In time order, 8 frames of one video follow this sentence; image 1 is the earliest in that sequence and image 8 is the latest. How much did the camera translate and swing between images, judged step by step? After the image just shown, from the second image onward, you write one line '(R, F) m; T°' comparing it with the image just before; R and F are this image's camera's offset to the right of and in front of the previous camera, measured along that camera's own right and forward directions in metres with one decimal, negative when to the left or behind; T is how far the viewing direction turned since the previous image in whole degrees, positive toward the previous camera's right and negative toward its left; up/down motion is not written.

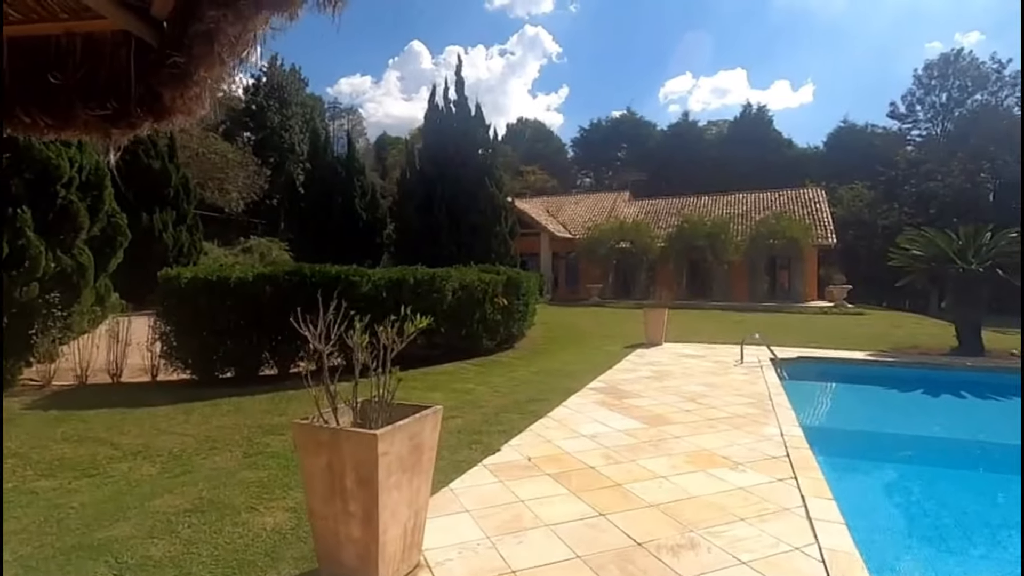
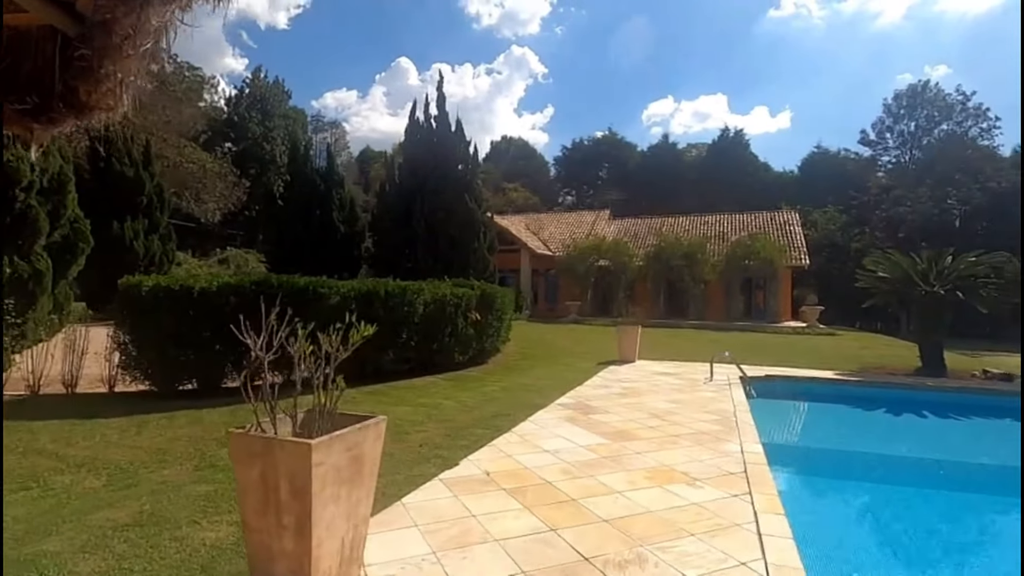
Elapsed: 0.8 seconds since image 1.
(+0.2, 0.0) m; +2°
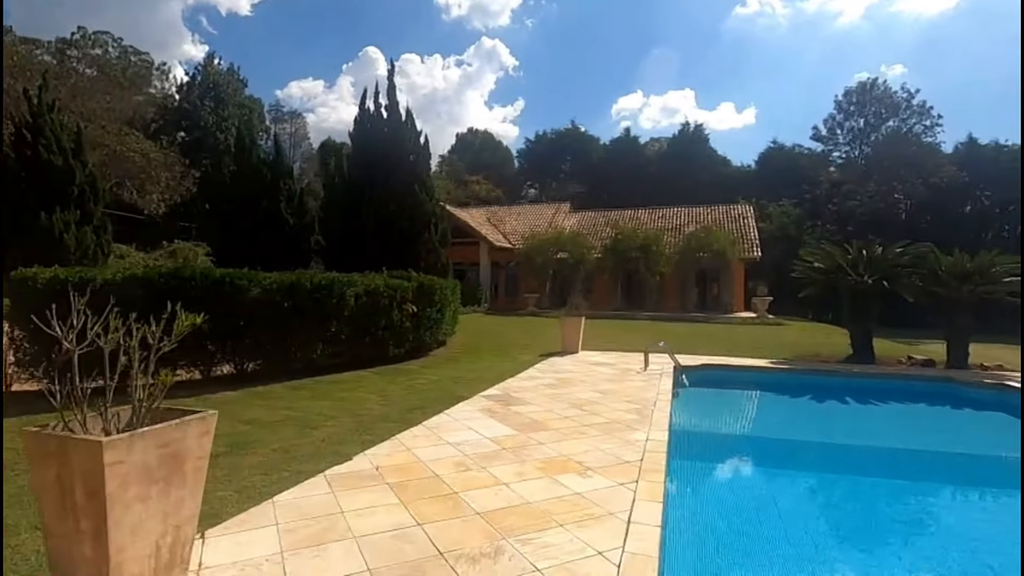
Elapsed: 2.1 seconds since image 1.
(+0.8, +0.1) m; +3°
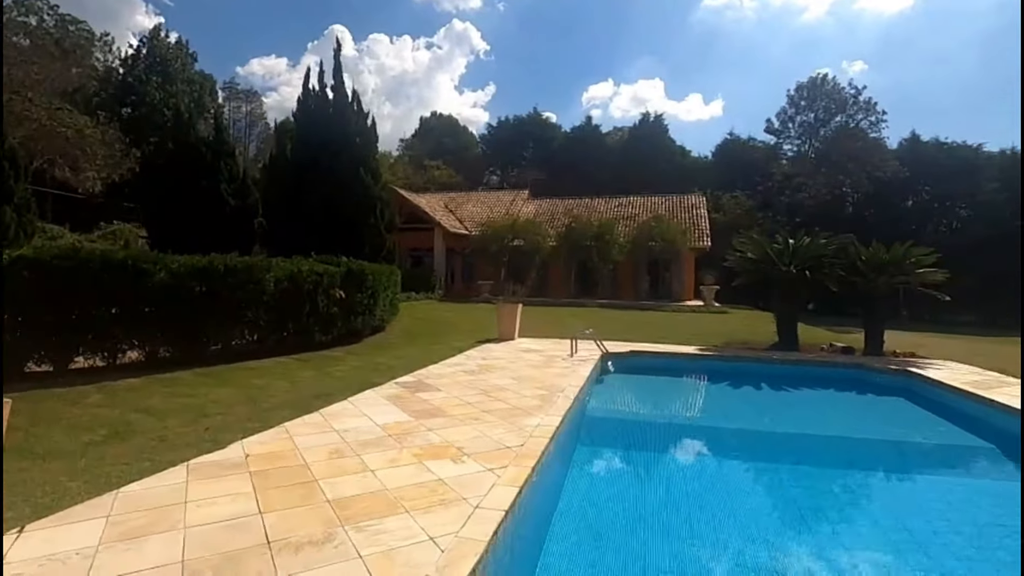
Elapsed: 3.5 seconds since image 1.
(+0.9, 0.0) m; +3°
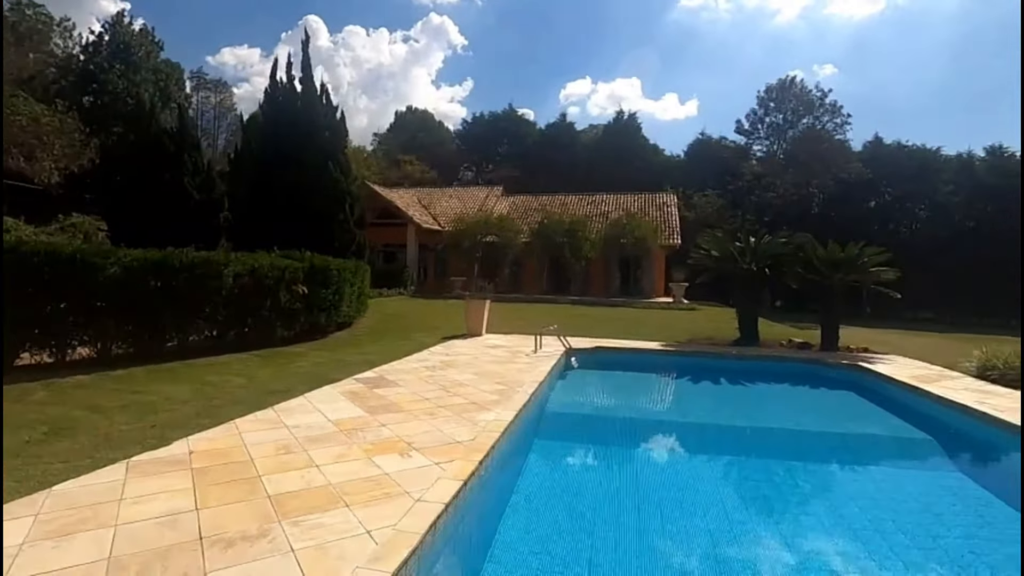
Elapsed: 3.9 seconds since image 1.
(+0.3, -0.1) m; +2°
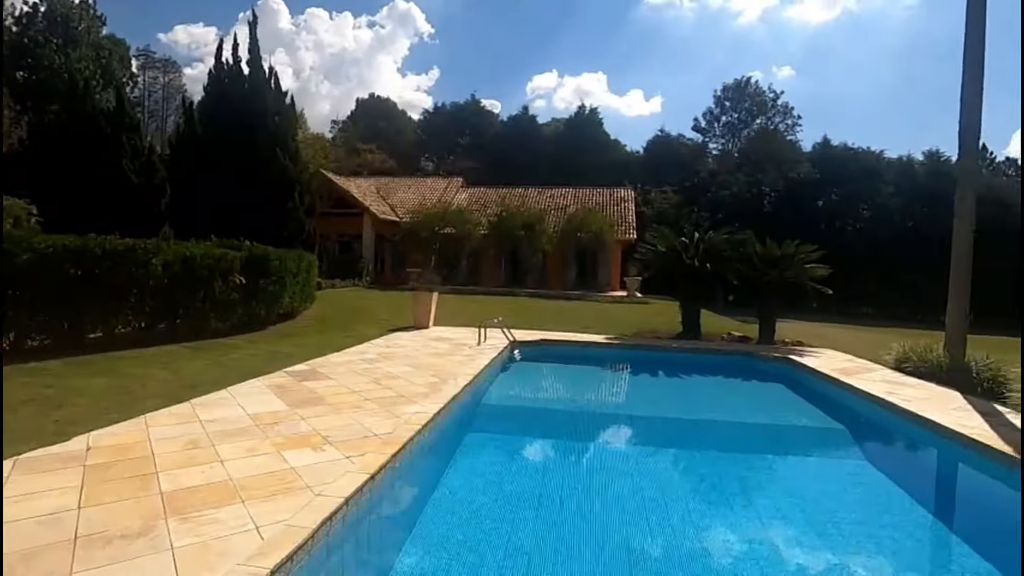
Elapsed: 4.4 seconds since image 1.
(+0.4, 0.0) m; +4°
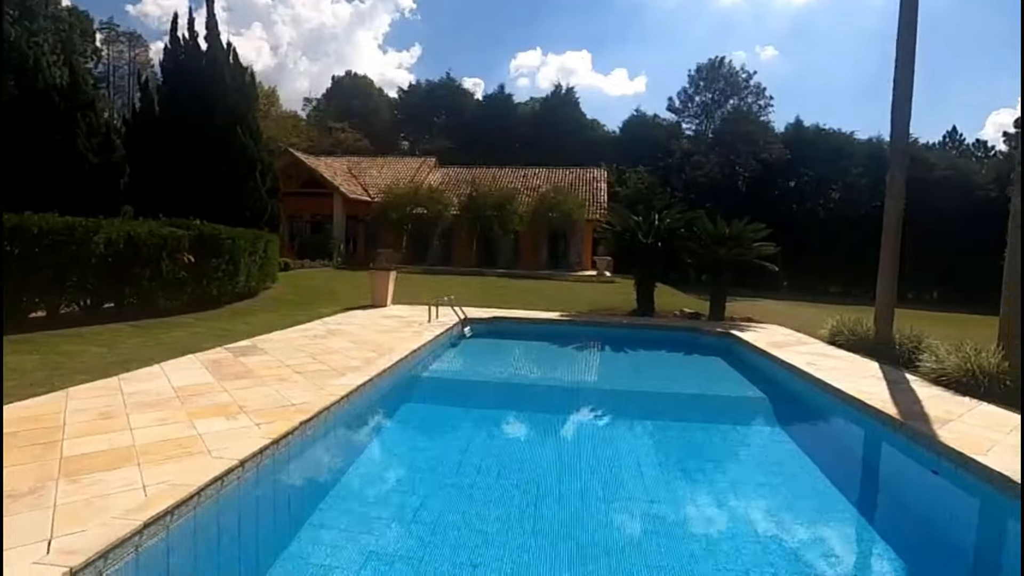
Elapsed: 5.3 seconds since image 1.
(+0.7, -0.2) m; +2°
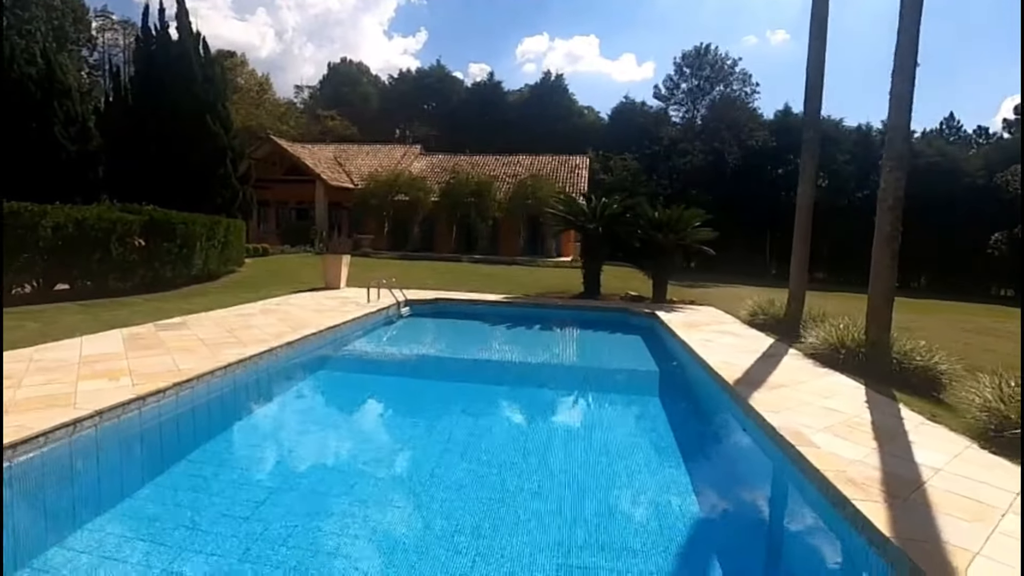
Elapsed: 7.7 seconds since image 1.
(+1.6, -0.6) m; -1°
